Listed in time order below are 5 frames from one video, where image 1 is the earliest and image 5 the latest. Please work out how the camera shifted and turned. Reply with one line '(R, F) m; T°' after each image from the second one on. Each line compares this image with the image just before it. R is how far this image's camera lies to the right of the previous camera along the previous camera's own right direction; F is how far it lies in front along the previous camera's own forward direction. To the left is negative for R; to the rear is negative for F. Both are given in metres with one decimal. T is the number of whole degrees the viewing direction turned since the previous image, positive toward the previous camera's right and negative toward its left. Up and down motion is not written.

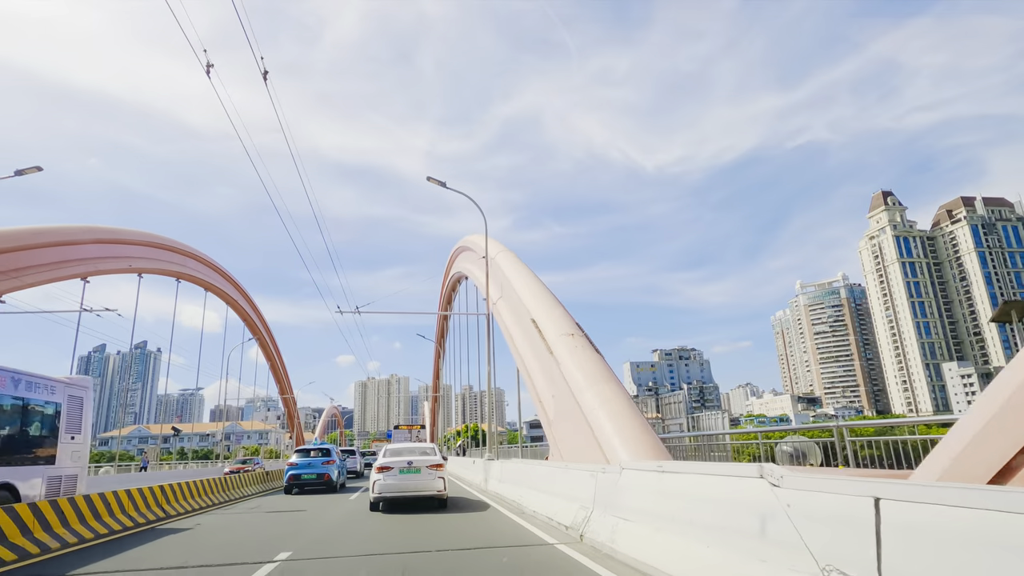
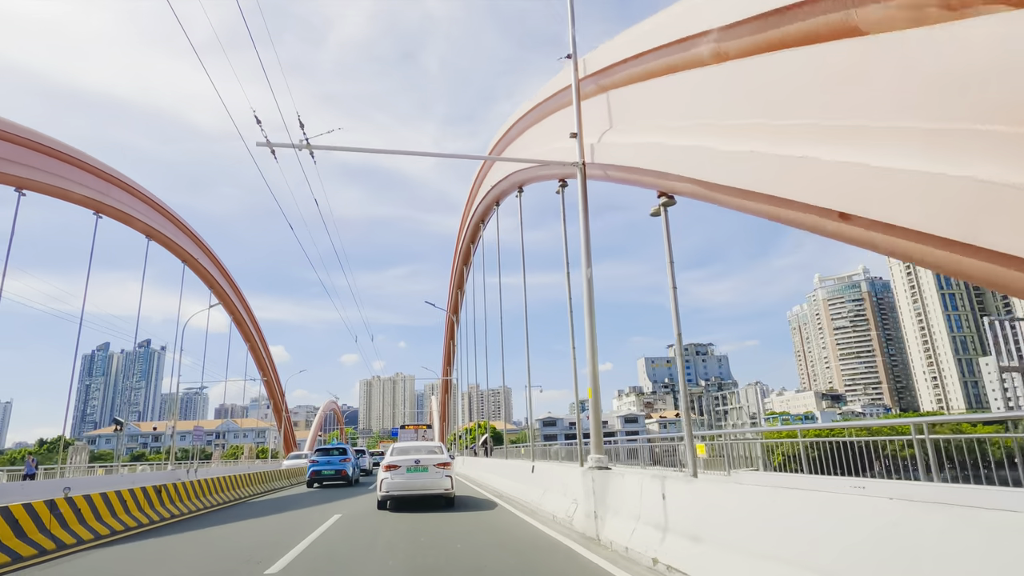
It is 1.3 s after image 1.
(-0.3, +1.7) m; 0°
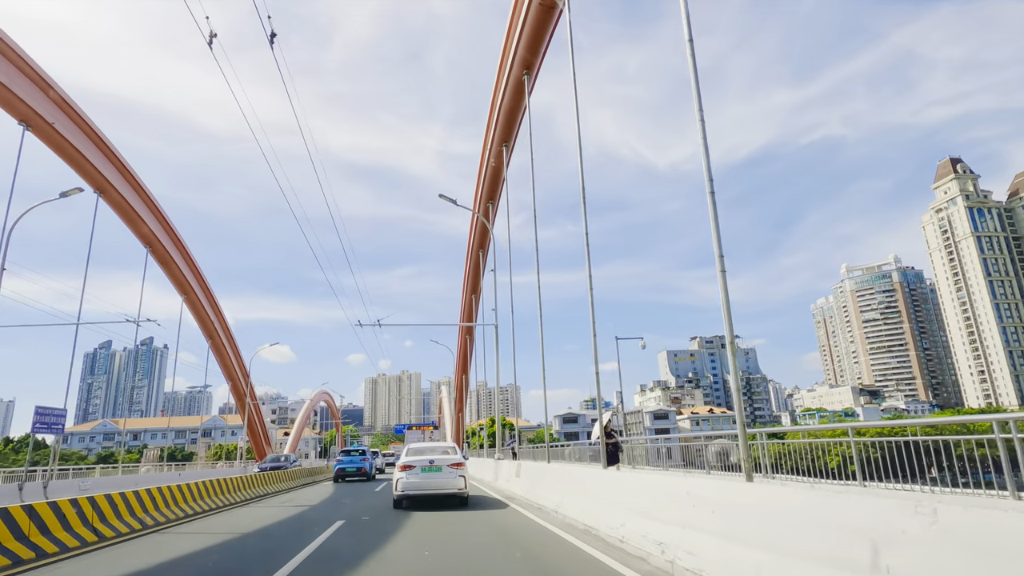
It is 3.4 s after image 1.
(-0.4, +2.5) m; 0°
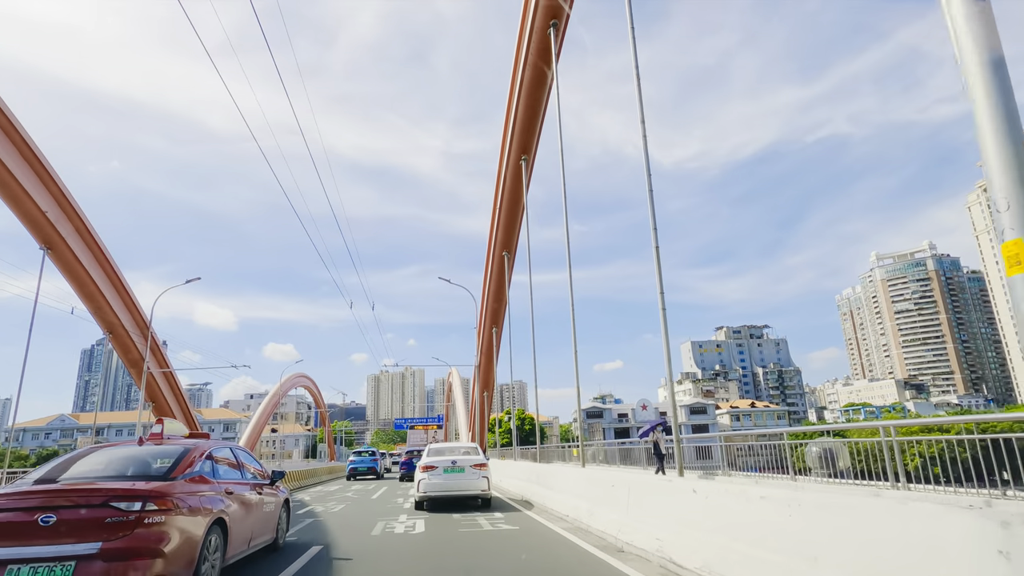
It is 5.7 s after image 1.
(-0.4, +2.9) m; 0°
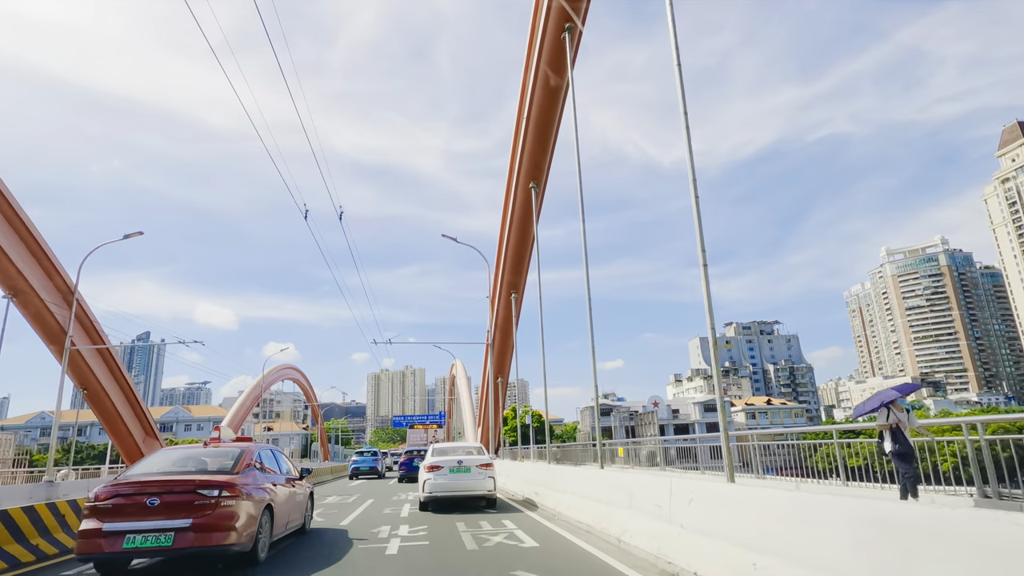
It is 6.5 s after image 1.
(-0.1, +1.0) m; 0°
